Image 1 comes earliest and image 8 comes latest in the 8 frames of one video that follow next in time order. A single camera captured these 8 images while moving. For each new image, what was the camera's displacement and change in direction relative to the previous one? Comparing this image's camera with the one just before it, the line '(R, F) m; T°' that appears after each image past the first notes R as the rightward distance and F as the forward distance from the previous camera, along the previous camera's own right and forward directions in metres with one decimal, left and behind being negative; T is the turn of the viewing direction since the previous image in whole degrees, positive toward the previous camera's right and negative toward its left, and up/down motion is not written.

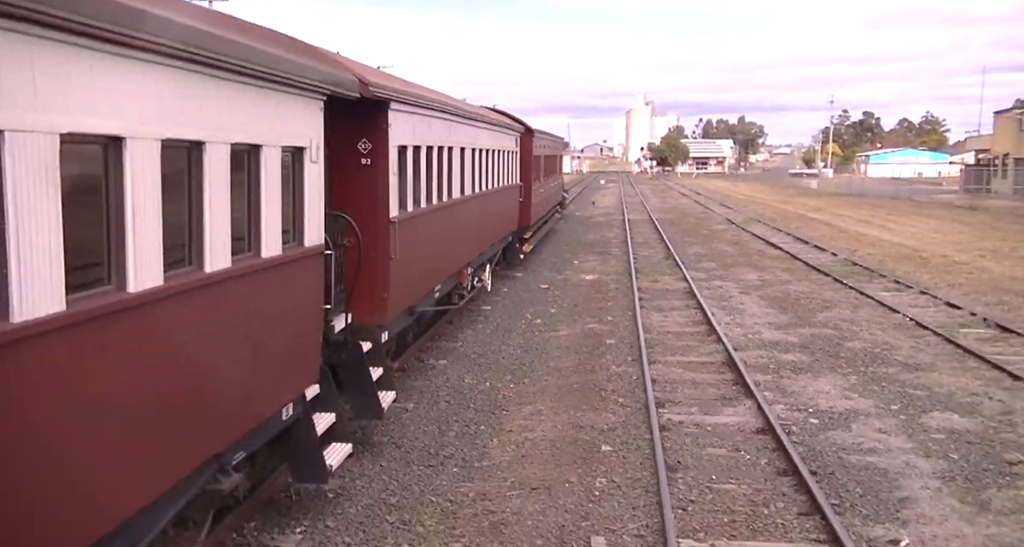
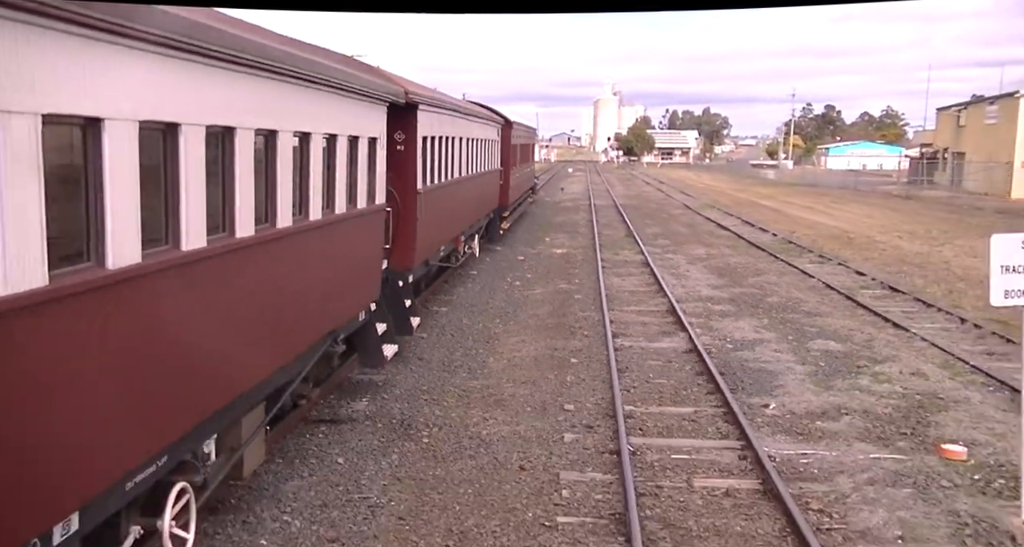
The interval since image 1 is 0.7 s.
(-0.3, -2.8) m; +2°
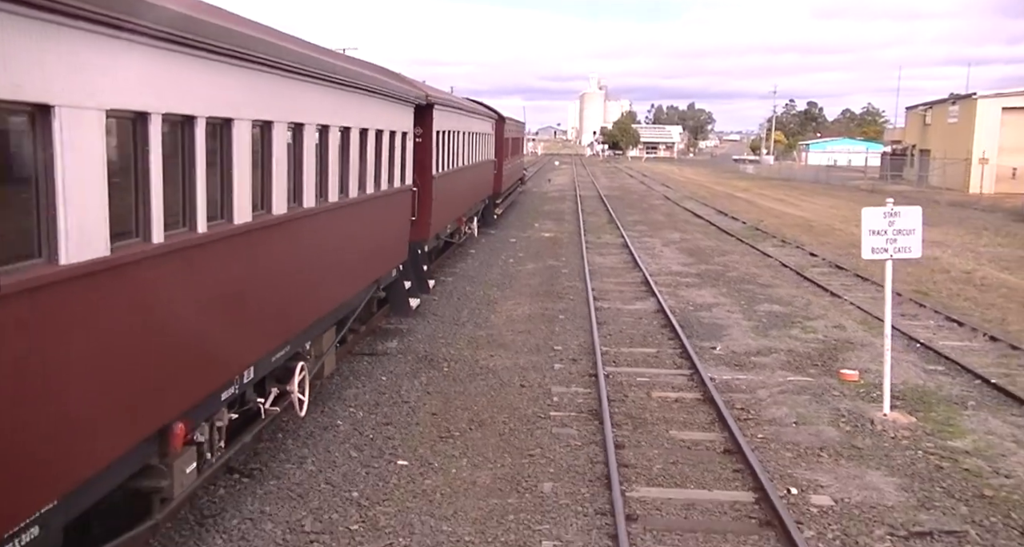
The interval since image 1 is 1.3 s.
(-0.2, -2.2) m; +1°
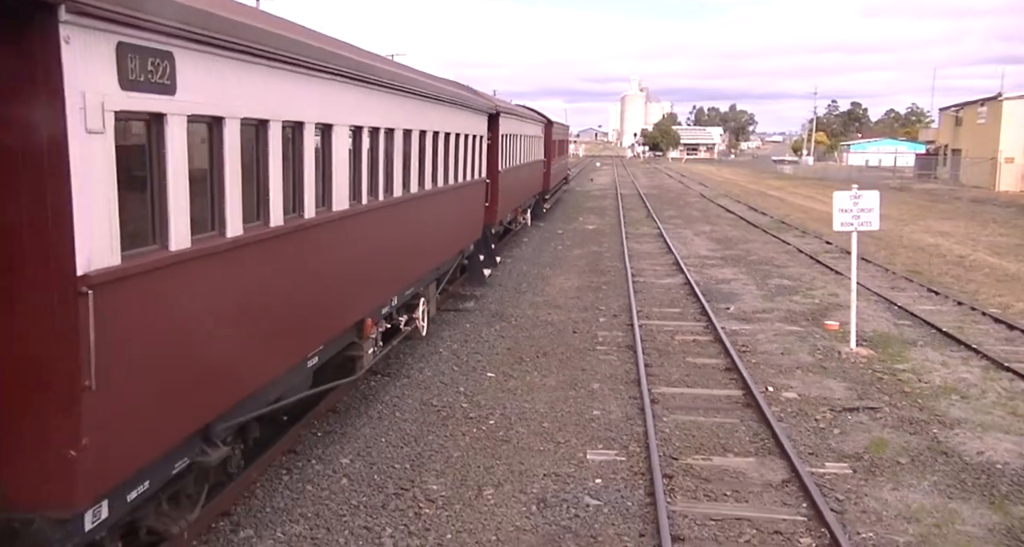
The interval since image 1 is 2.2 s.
(-0.2, -2.7) m; -3°
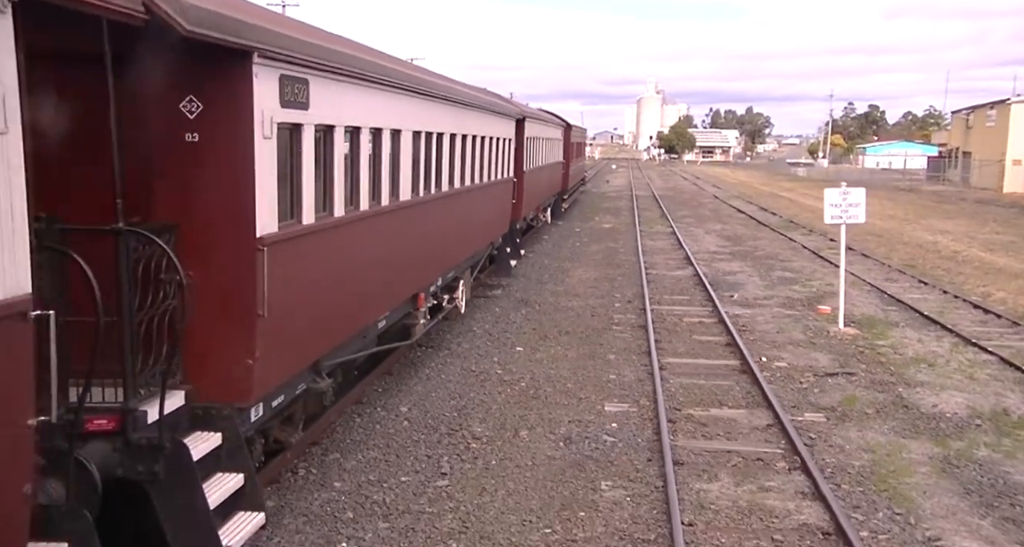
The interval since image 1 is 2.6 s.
(-0.1, -1.4) m; -1°
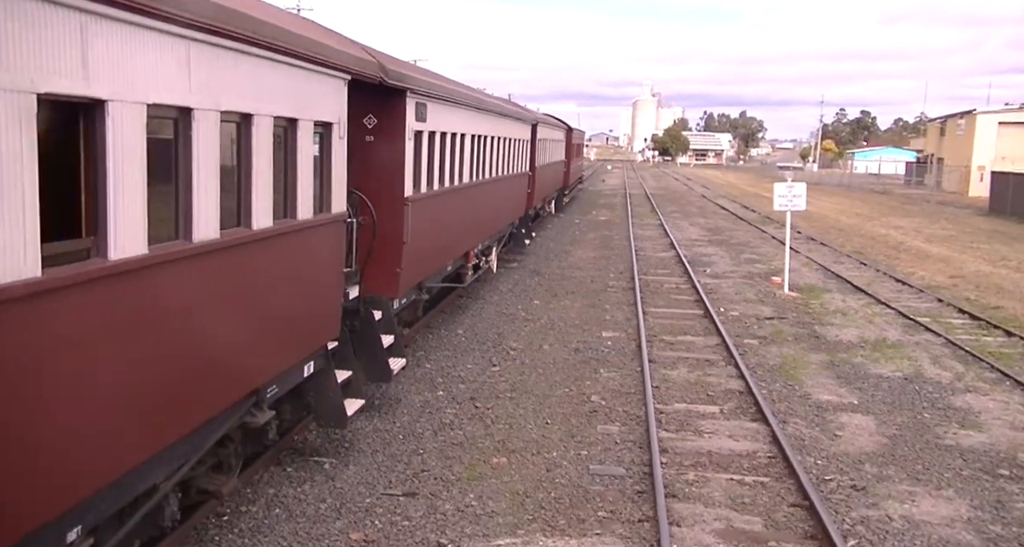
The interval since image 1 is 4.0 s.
(-0.4, -3.3) m; 0°
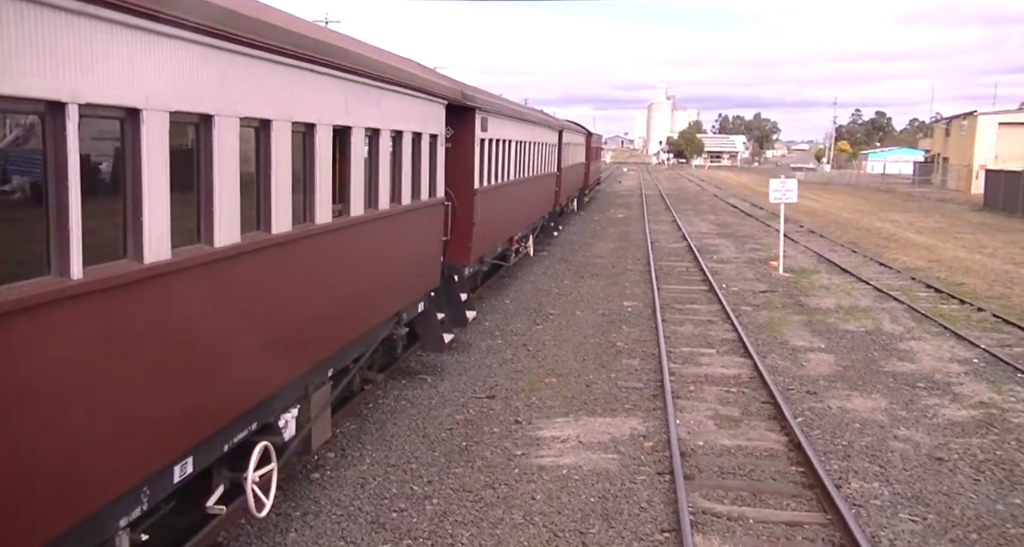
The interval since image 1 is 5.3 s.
(-0.3, -2.5) m; -1°
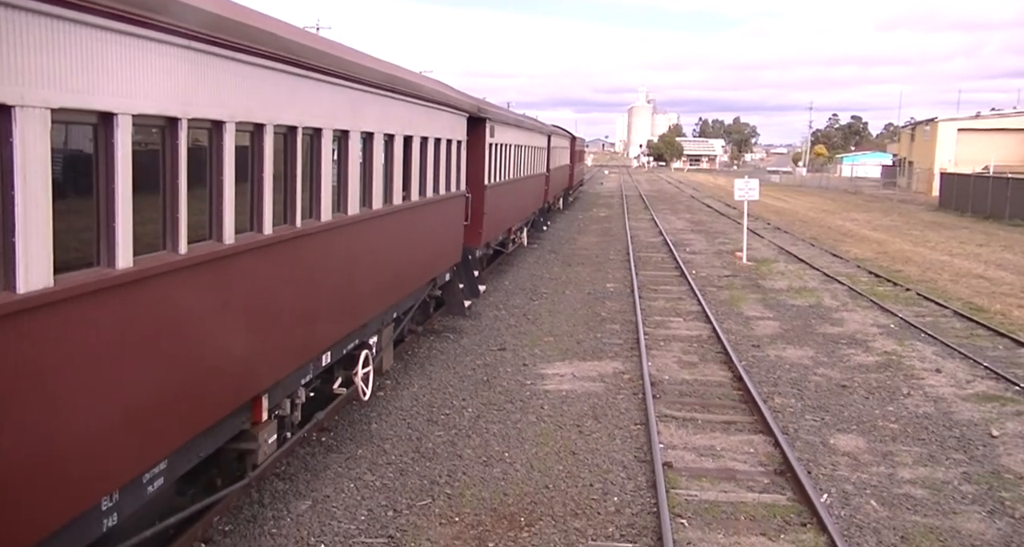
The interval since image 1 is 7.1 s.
(-0.3, -2.2) m; +1°
